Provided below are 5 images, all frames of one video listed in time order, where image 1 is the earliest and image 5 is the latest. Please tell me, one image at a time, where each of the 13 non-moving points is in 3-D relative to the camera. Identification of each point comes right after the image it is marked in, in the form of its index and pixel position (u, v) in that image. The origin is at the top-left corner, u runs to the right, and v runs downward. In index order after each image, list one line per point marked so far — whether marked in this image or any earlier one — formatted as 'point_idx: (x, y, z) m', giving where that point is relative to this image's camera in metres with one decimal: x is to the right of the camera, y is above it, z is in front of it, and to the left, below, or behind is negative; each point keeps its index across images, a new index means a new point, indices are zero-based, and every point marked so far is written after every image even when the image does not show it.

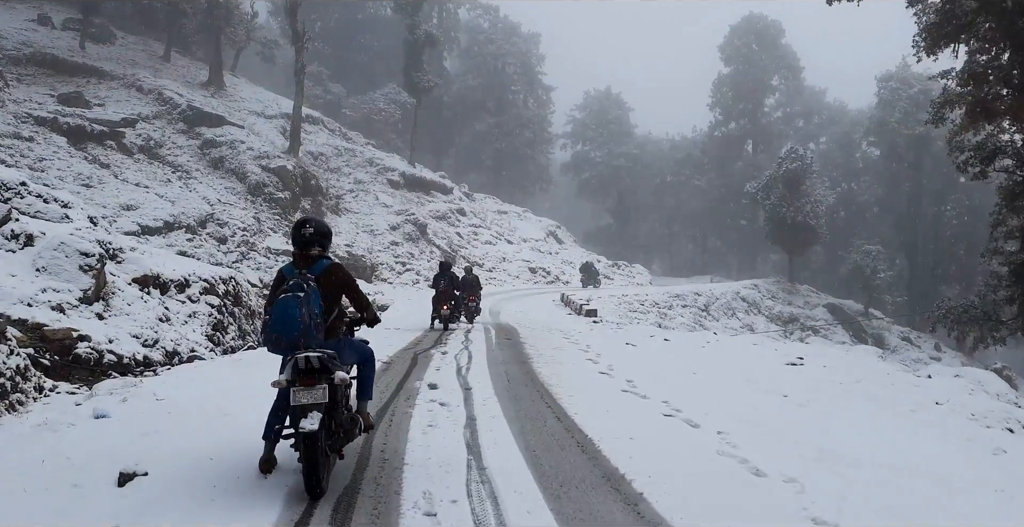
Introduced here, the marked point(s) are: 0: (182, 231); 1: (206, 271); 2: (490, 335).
0: (-11.1, +1.1, +19.4) m
1: (-4.7, -0.1, +8.9) m
2: (-0.3, -1.2, +9.7) m
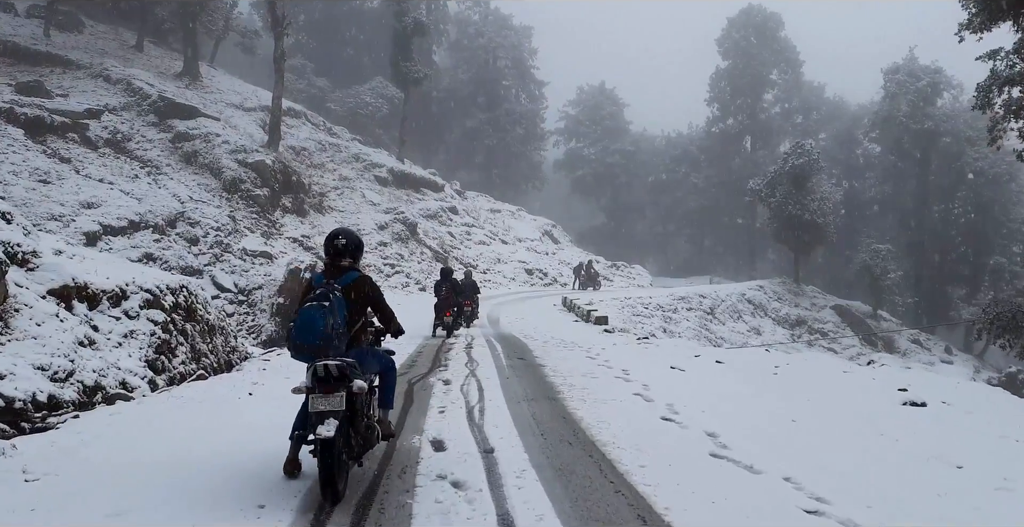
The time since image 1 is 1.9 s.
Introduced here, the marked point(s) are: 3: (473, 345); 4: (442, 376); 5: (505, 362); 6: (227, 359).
0: (-11.1, +1.0, +17.7) m
1: (-4.6, -0.2, +7.3) m
2: (-0.2, -1.3, +8.2) m
3: (-0.7, -1.4, +10.0) m
4: (-0.7, -1.2, +6.2) m
5: (-0.1, -1.2, +7.2) m
6: (-4.1, -1.4, +8.3) m
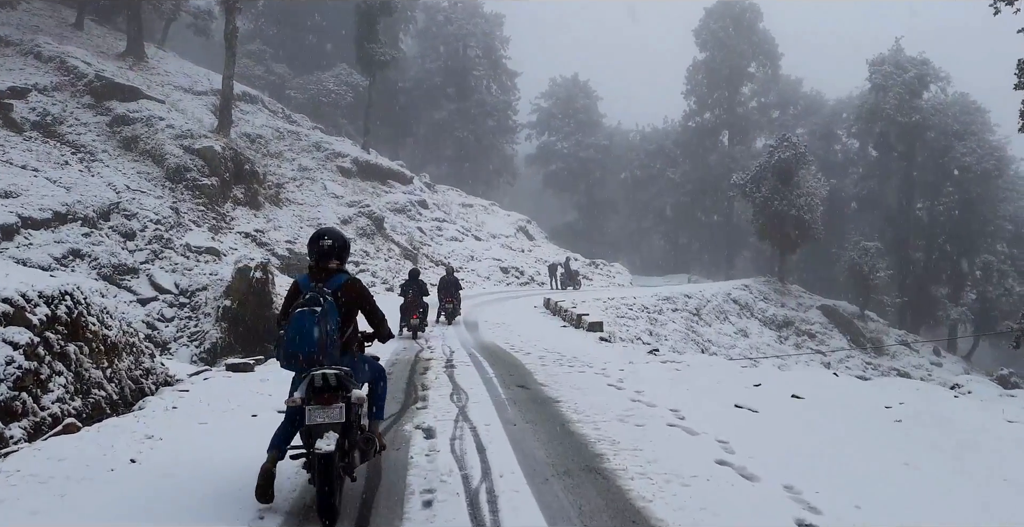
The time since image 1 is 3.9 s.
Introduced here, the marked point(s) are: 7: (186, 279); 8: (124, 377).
0: (-11.7, +1.1, +15.3) m
1: (-4.6, -0.2, +5.3) m
2: (-0.2, -1.3, +6.4) m
3: (-0.9, -1.4, +8.2) m
4: (-0.7, -1.2, +4.5) m
5: (-0.1, -1.2, +5.4) m
6: (-4.2, -1.4, +6.3) m
7: (-8.6, -0.4, +15.1) m
8: (-4.2, -1.2, +6.2) m
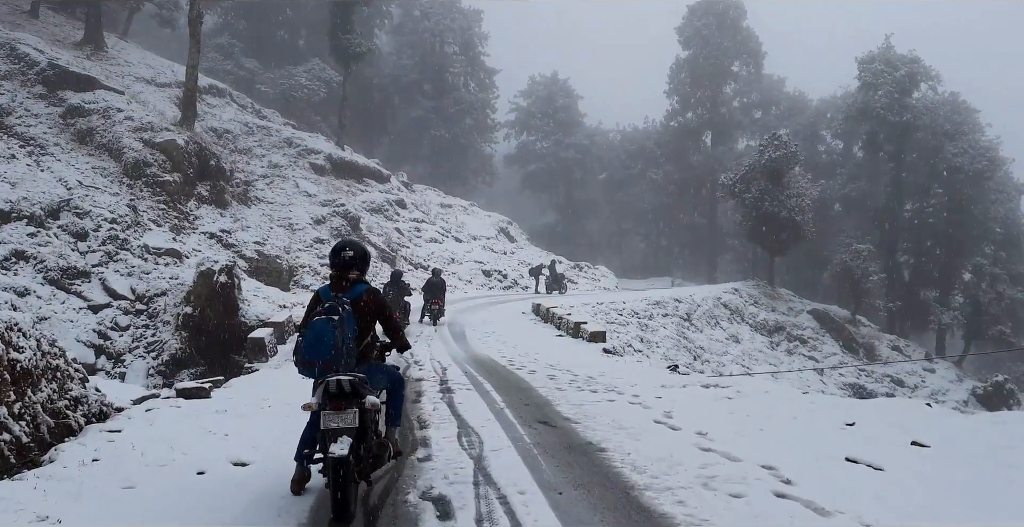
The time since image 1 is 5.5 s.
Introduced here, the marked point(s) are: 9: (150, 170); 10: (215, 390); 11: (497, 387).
0: (-11.9, +1.0, +13.6) m
1: (-4.4, -0.2, +3.9) m
2: (-0.1, -1.3, +5.3) m
3: (-0.8, -1.4, +7.1) m
4: (-0.4, -1.3, +3.3) m
5: (+0.1, -1.3, +4.3) m
6: (-4.0, -1.4, +5.0) m
7: (-8.8, -0.5, +13.5) m
8: (-4.0, -1.3, +4.9) m
9: (-11.9, +3.1, +18.8) m
10: (-3.5, -1.5, +6.8) m
11: (-0.2, -1.4, +6.3) m
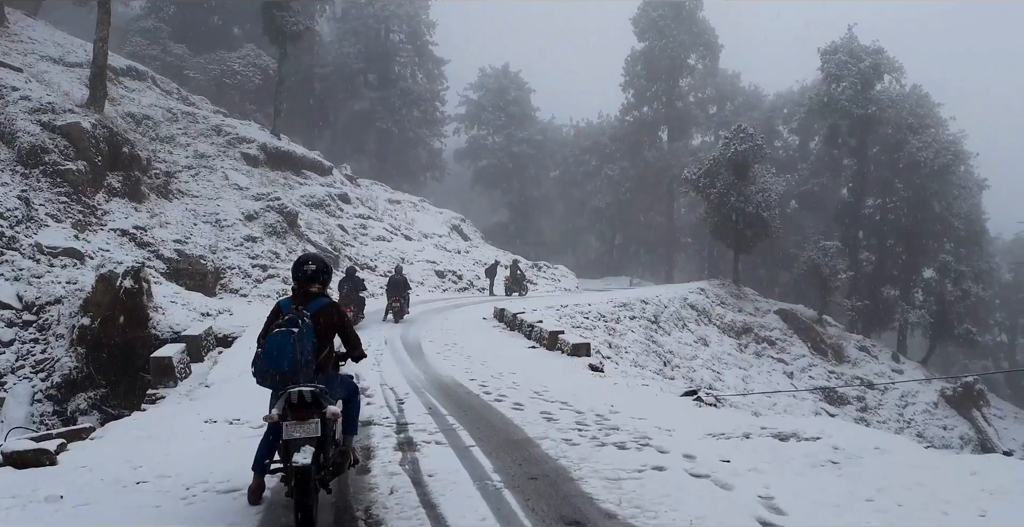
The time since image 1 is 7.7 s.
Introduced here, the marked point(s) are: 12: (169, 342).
0: (-12.6, +0.9, +10.8) m
1: (-4.3, -0.3, +1.8) m
2: (-0.1, -1.3, +3.5) m
3: (-0.9, -1.5, +5.2) m
4: (-0.3, -1.3, +1.5) m
5: (+0.2, -1.3, +2.5) m
6: (-4.0, -1.4, +2.9) m
7: (-9.5, -0.5, +11.0) m
8: (-4.0, -1.3, +2.8) m
9: (-13.1, +3.0, +15.9) m
10: (-3.6, -1.5, +4.7) m
11: (-0.2, -1.4, +4.5) m
12: (-5.9, -1.4, +9.8) m
